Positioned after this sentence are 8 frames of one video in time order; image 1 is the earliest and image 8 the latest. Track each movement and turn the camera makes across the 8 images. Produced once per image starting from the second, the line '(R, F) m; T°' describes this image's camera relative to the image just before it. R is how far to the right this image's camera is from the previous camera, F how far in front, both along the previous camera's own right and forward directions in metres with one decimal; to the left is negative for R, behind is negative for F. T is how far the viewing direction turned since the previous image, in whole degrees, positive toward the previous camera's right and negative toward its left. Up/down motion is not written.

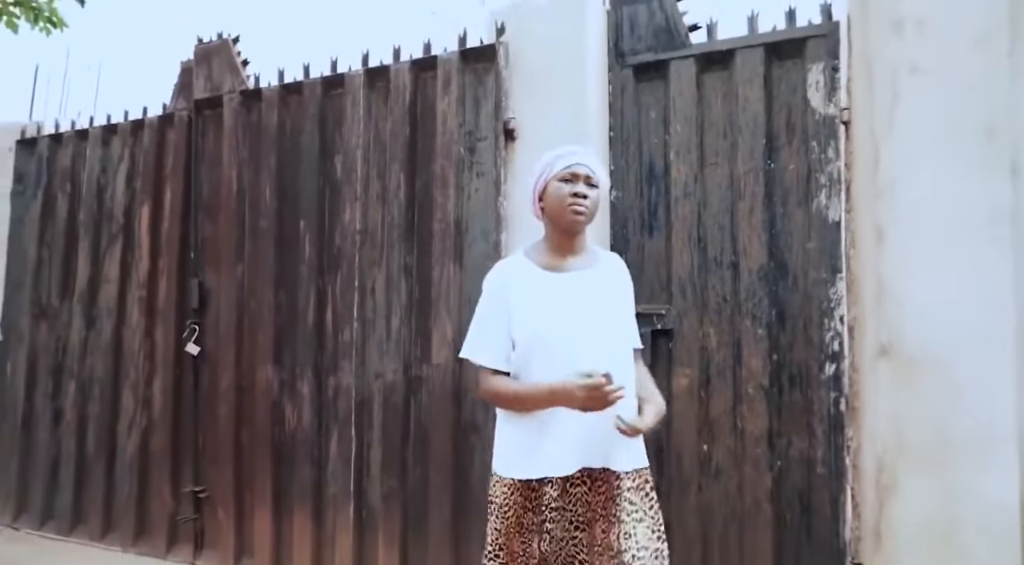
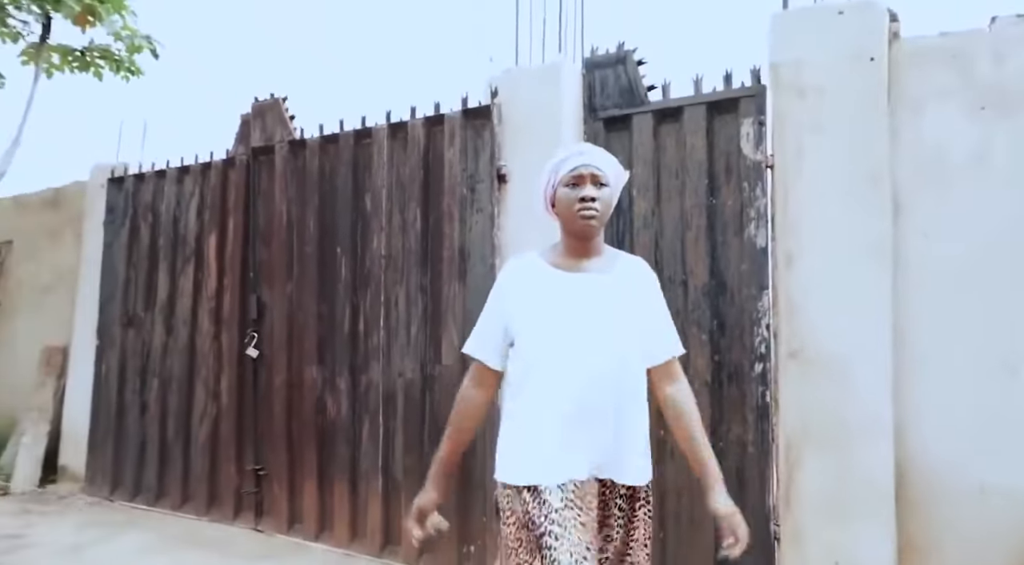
(+0.2, -0.4) m; -4°
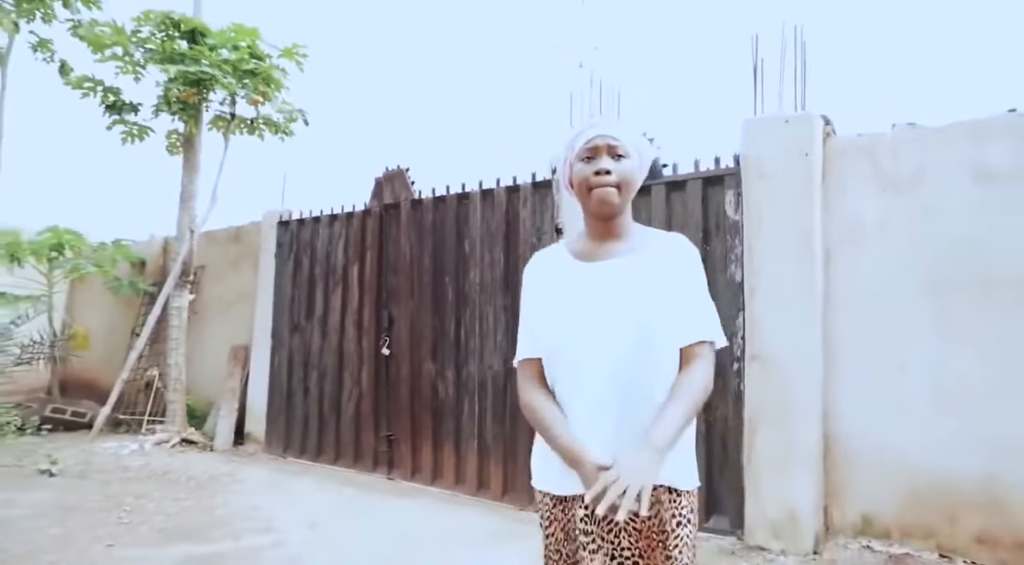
(+0.2, -1.0) m; -8°
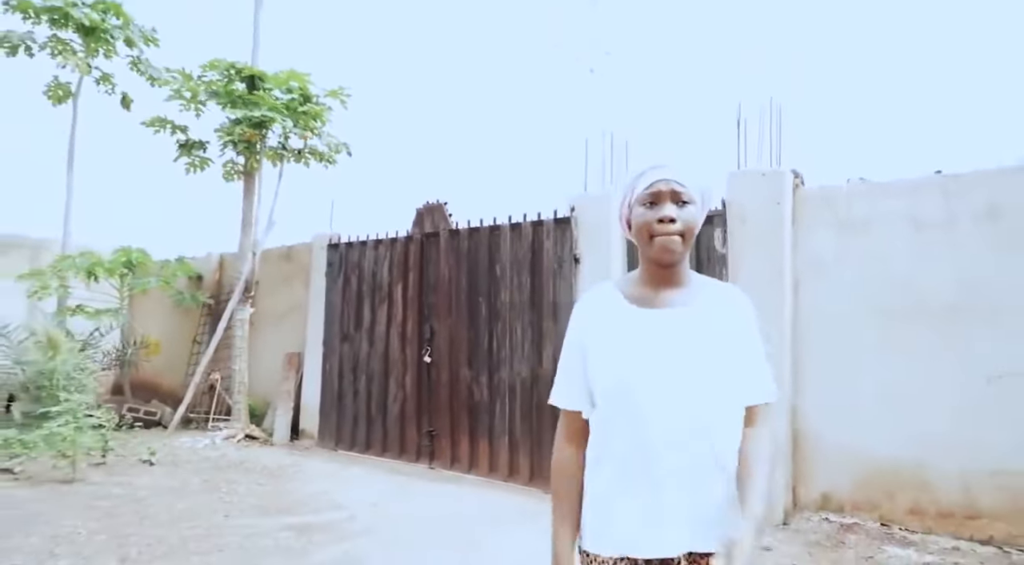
(-0.1, -0.7) m; -1°
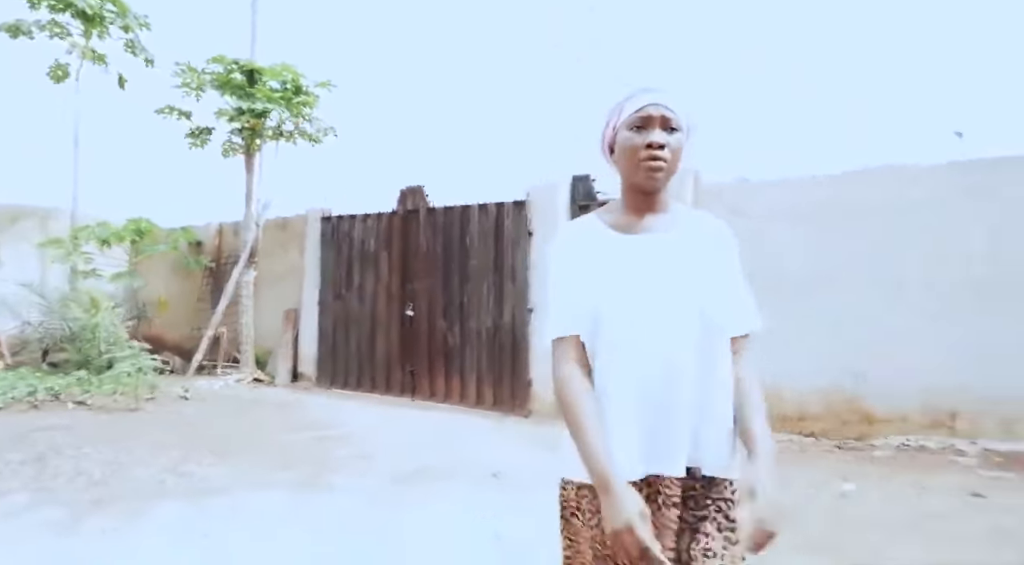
(0.0, -1.1) m; +3°
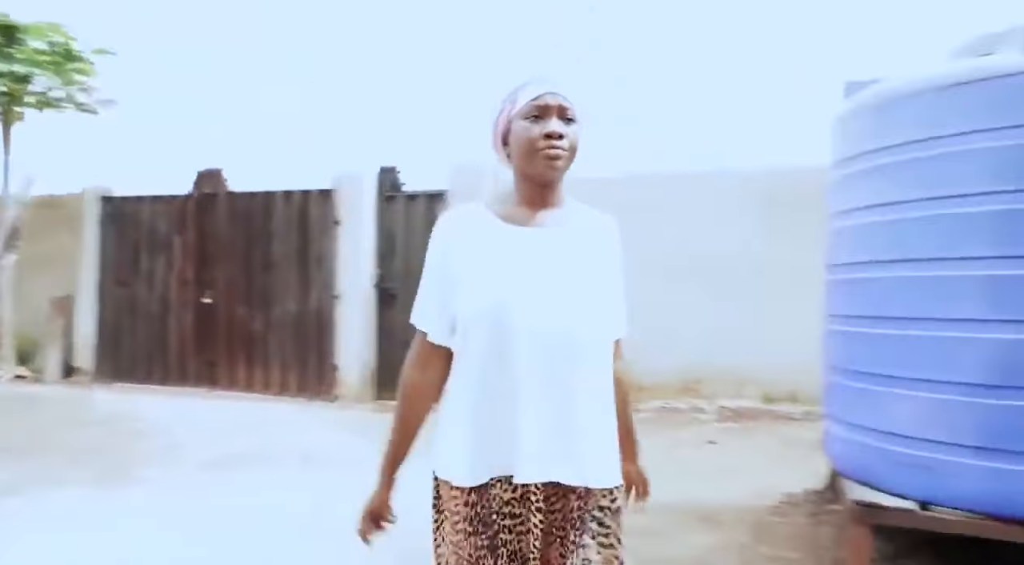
(-0.1, -0.3) m; +17°
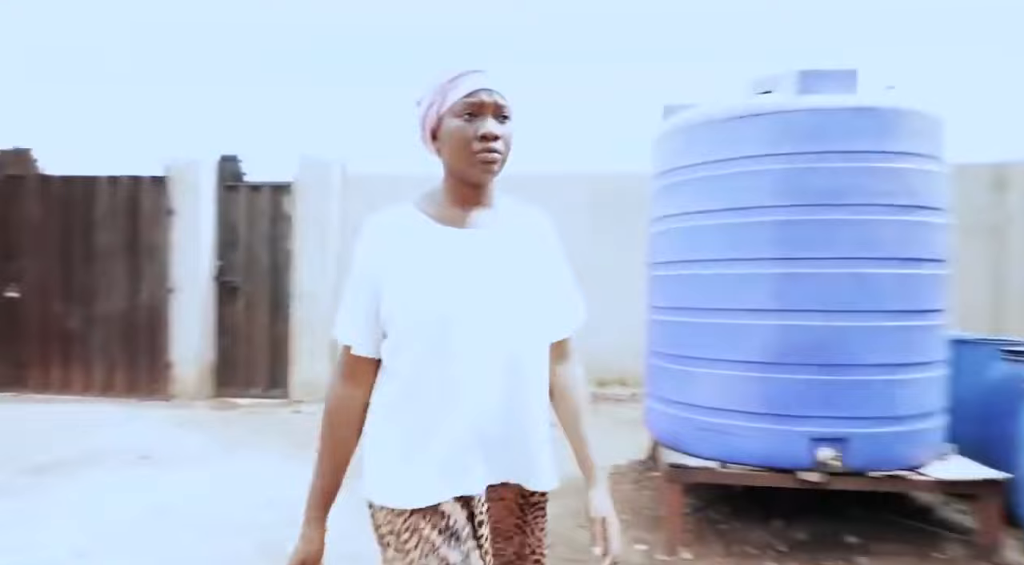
(-0.1, -0.2) m; +14°
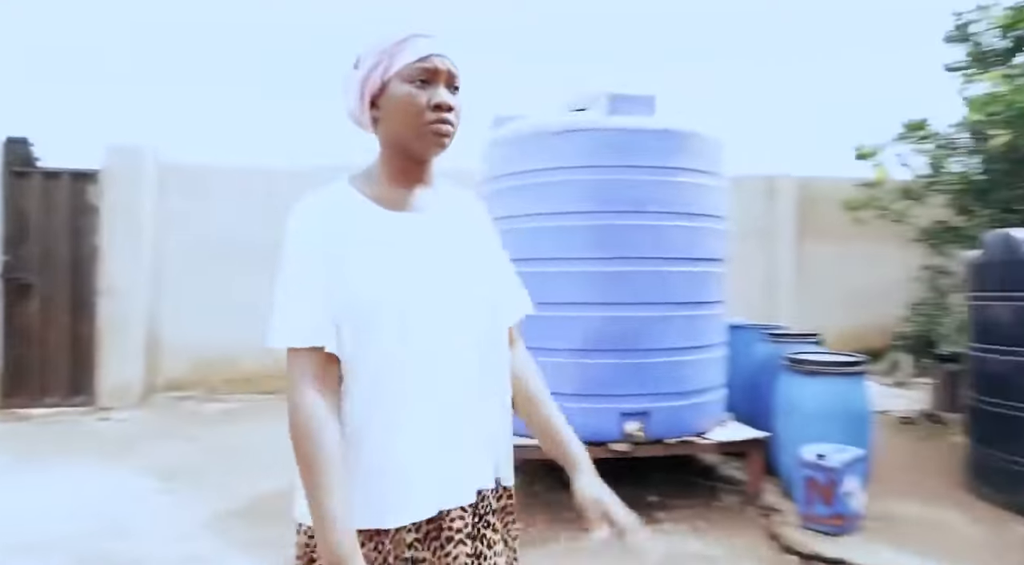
(-0.1, -0.2) m; +15°
